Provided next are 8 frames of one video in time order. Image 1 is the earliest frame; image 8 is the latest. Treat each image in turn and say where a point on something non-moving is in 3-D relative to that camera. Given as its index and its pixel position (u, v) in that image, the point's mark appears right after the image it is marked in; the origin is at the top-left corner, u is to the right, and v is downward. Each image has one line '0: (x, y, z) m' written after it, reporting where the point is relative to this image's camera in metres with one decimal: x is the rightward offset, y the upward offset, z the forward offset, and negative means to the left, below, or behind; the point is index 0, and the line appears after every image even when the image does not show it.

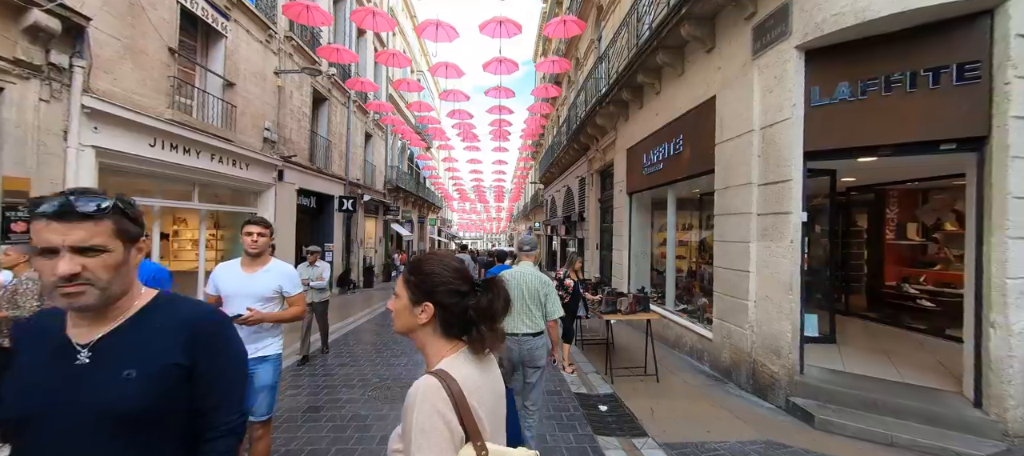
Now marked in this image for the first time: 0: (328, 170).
0: (-6.5, +2.0, +13.3) m
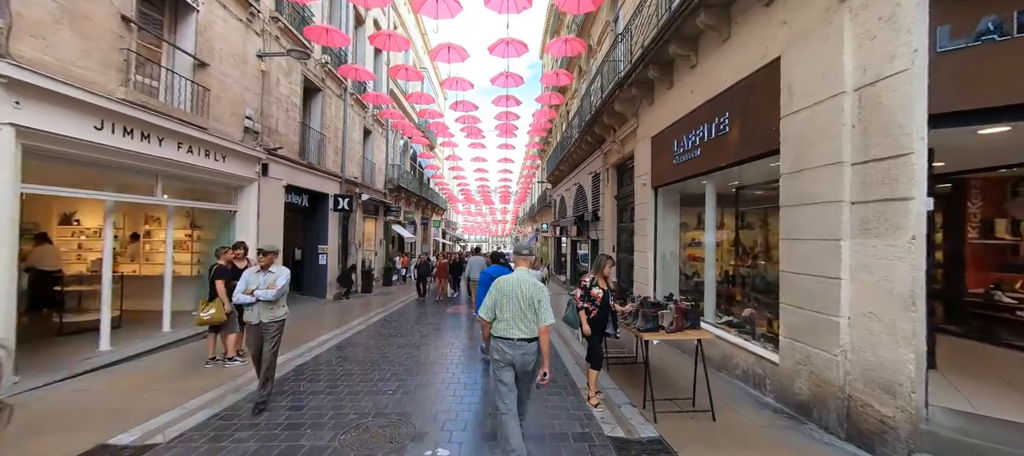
0: (-6.3, +2.0, +12.4) m
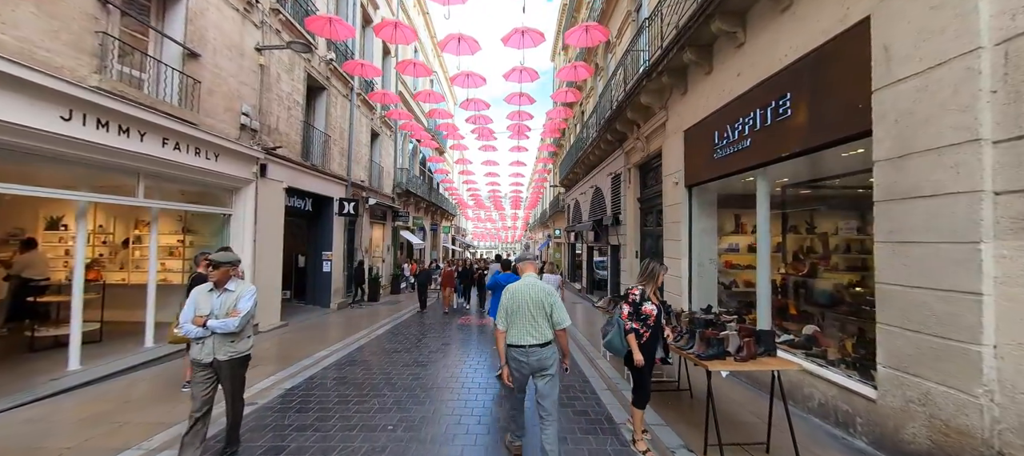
0: (-5.8, +1.9, +11.8) m
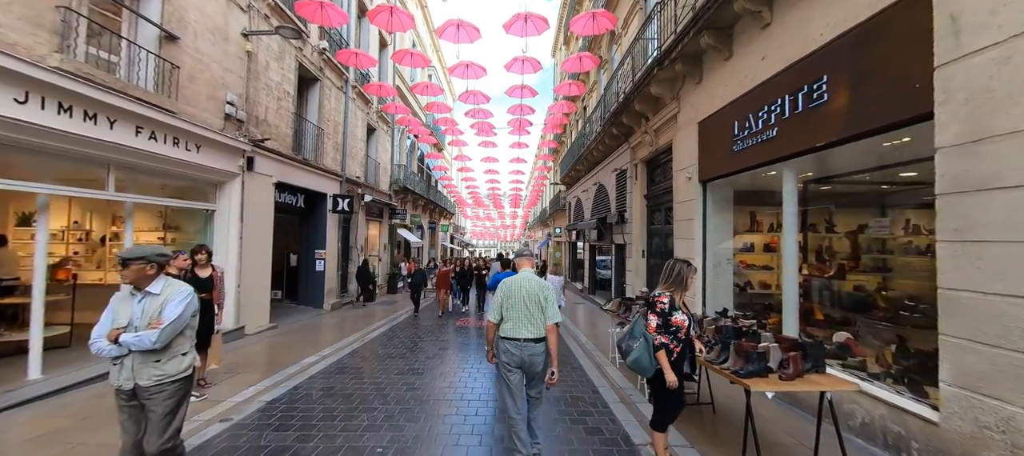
0: (-5.8, +1.9, +11.3) m
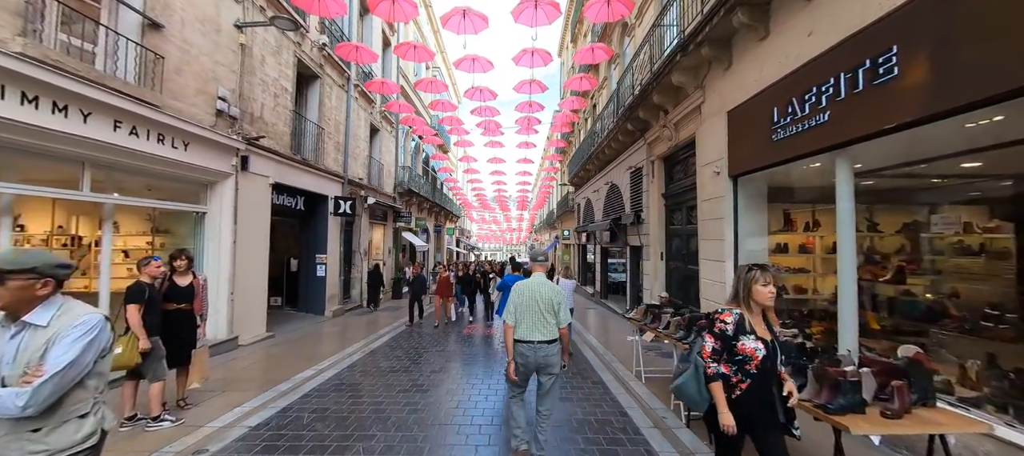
0: (-5.5, +1.8, +10.8) m
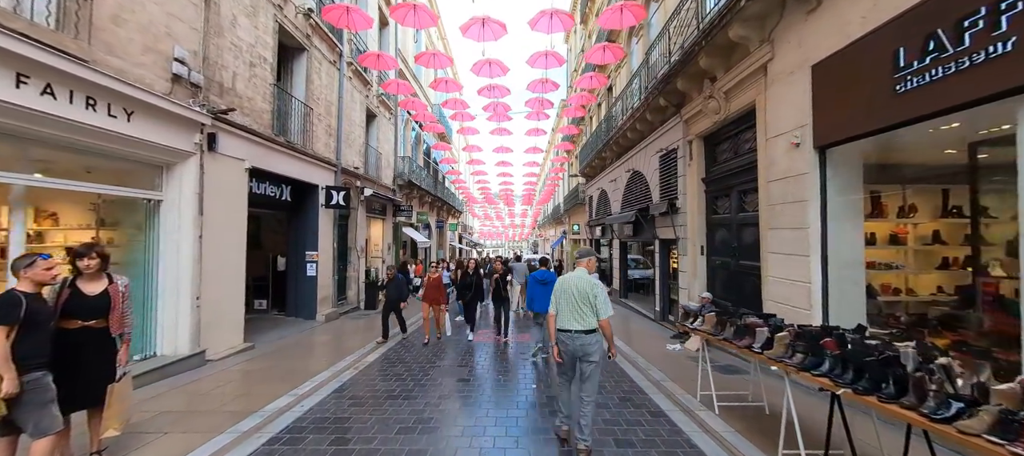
0: (-5.2, +2.0, +9.5) m
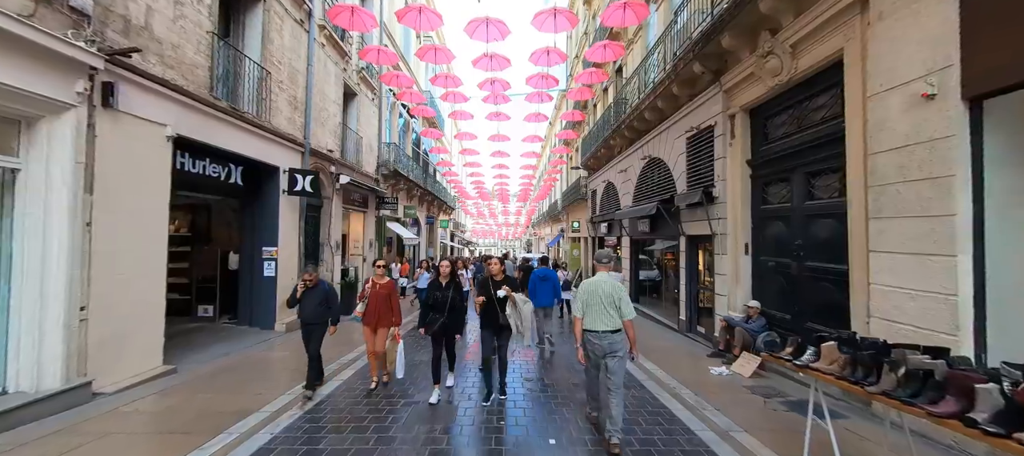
0: (-5.2, +2.2, +7.8) m
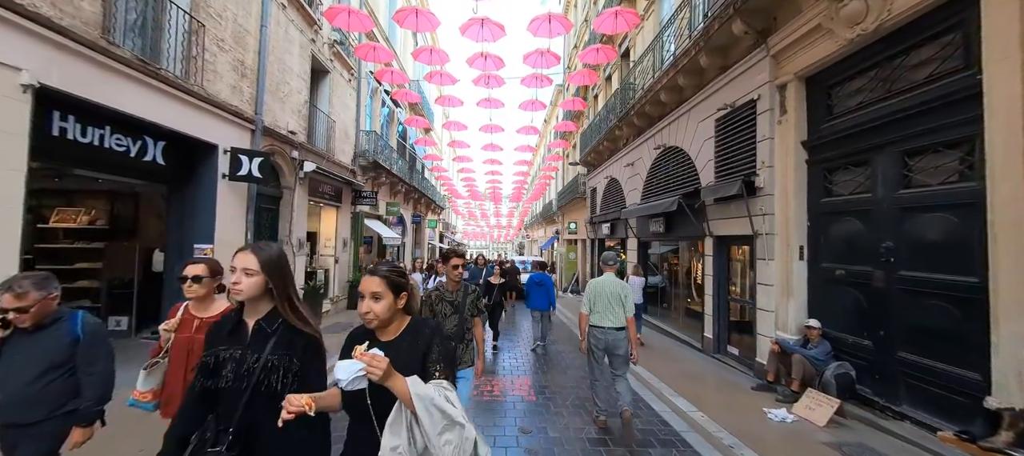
0: (-5.2, +2.3, +6.3) m
